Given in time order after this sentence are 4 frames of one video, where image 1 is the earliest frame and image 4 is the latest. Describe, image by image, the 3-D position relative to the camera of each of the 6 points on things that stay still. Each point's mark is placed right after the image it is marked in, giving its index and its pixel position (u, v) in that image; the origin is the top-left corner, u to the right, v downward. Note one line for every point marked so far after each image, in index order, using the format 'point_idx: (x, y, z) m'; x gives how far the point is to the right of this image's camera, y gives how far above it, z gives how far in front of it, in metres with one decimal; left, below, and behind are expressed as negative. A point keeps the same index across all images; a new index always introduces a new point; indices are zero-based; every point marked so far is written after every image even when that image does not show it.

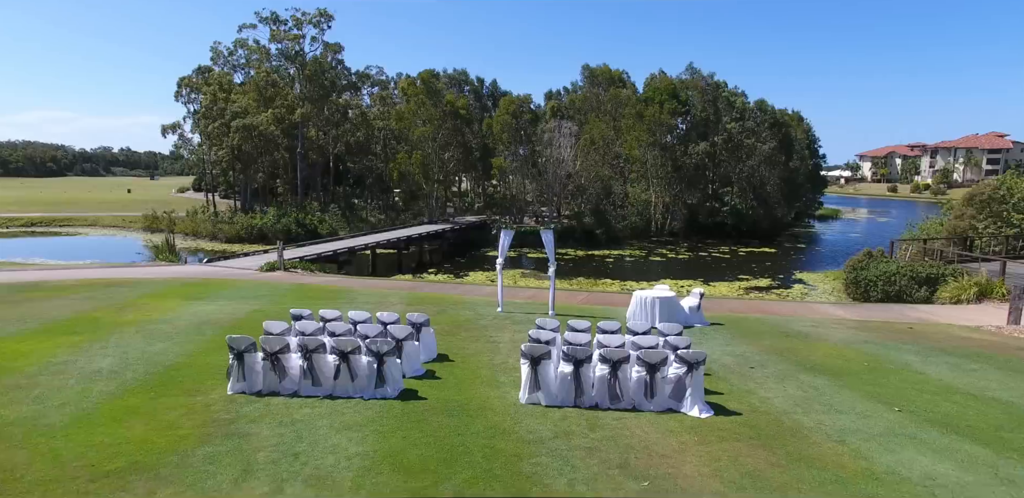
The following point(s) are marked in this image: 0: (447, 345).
0: (-0.8, -1.3, +8.3) m
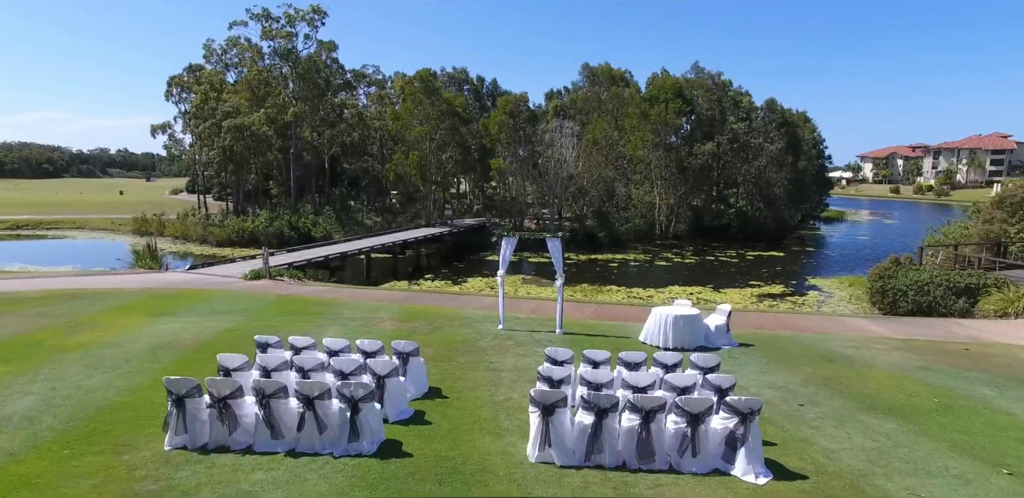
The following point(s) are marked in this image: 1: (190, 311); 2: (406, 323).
0: (-0.8, -1.4, +7.1) m
1: (-5.5, -1.1, +10.8) m
2: (-1.7, -1.2, +10.2) m
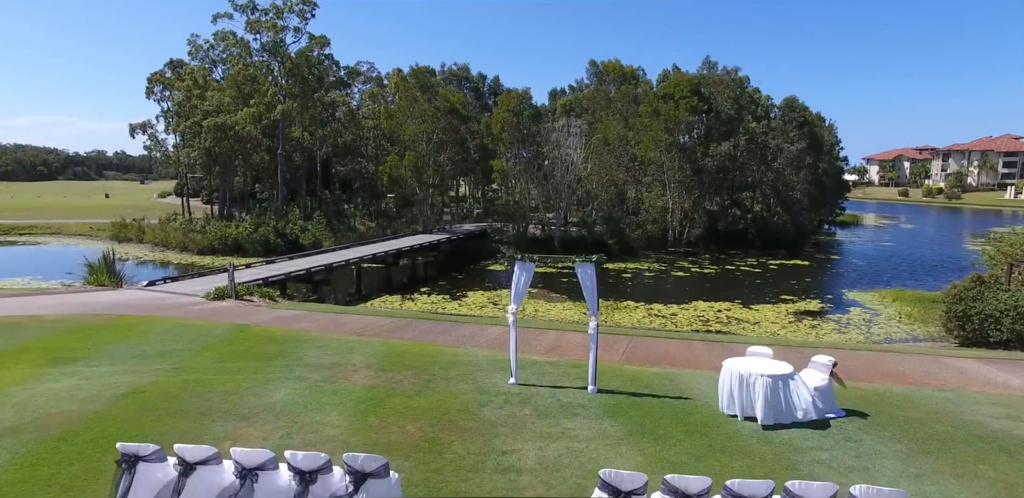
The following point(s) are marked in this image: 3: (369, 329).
0: (-0.6, -1.7, +4.6) m
1: (-5.3, -1.4, +8.3) m
2: (-1.5, -1.5, +7.7) m
3: (-2.5, -1.4, +11.2) m
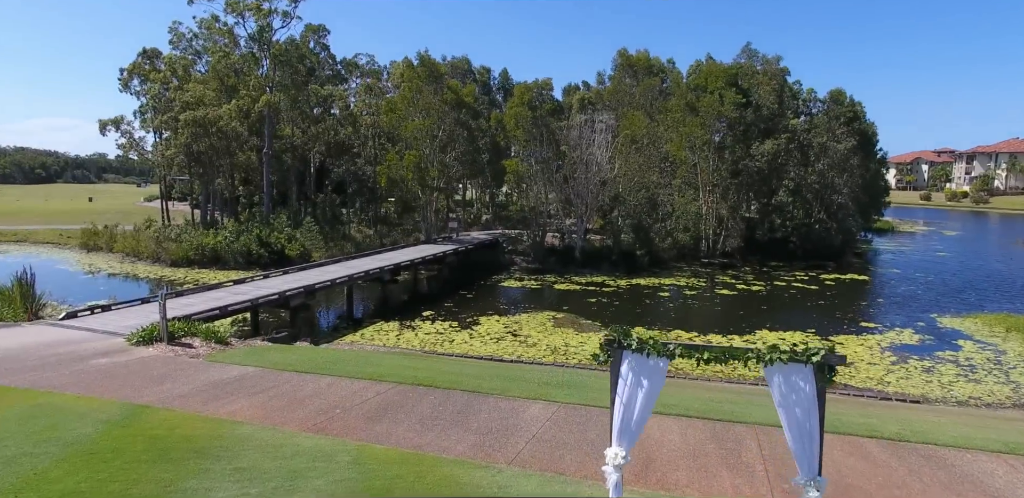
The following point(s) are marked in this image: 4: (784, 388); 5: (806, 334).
0: (-0.1, -2.1, +0.6) m
1: (-4.8, -1.8, +4.3) m
2: (-1.0, -1.9, +3.7) m
3: (-1.9, -1.8, +7.2) m
4: (+1.3, -0.7, +3.2) m
5: (+8.2, -2.3, +17.5) m
